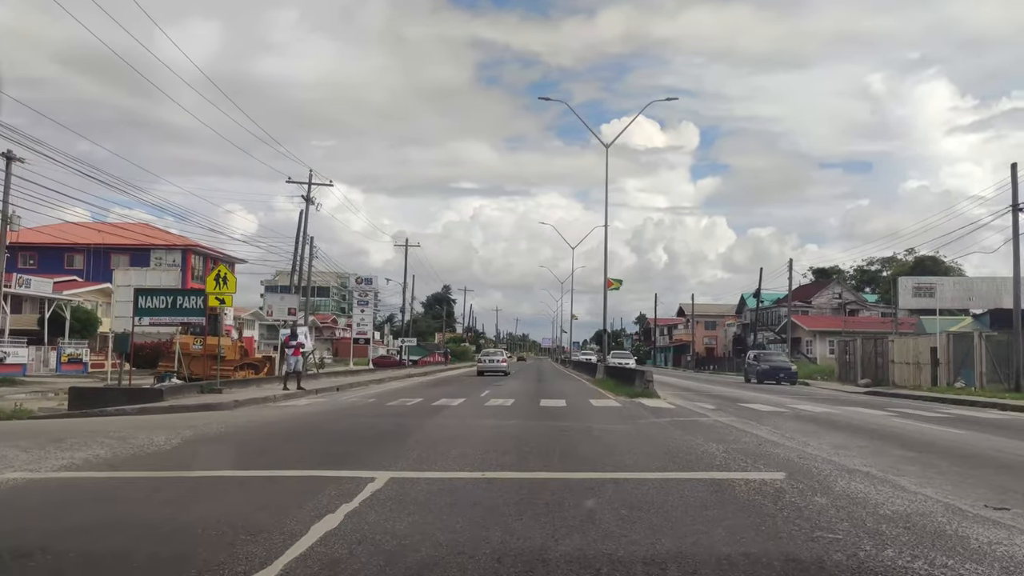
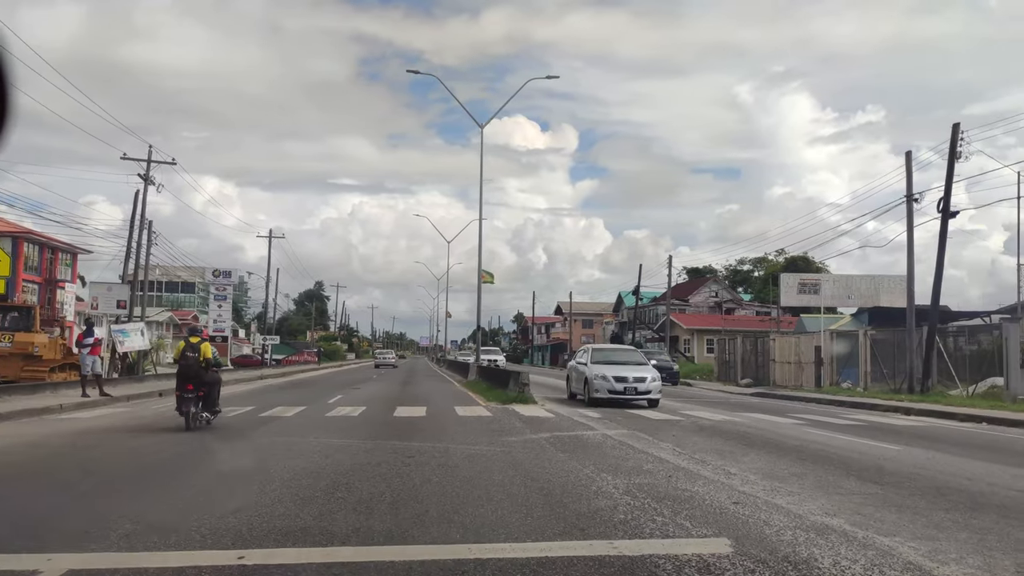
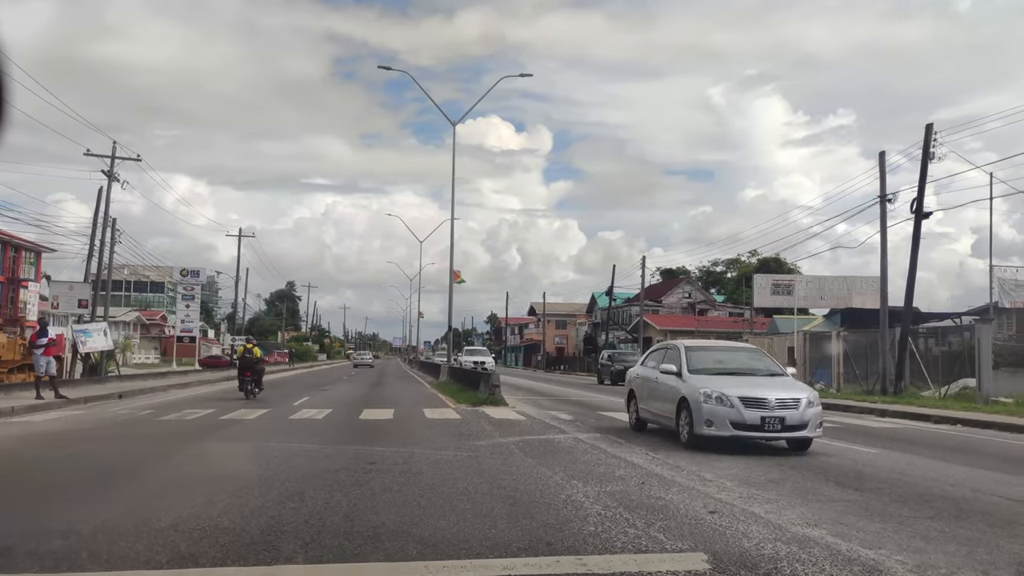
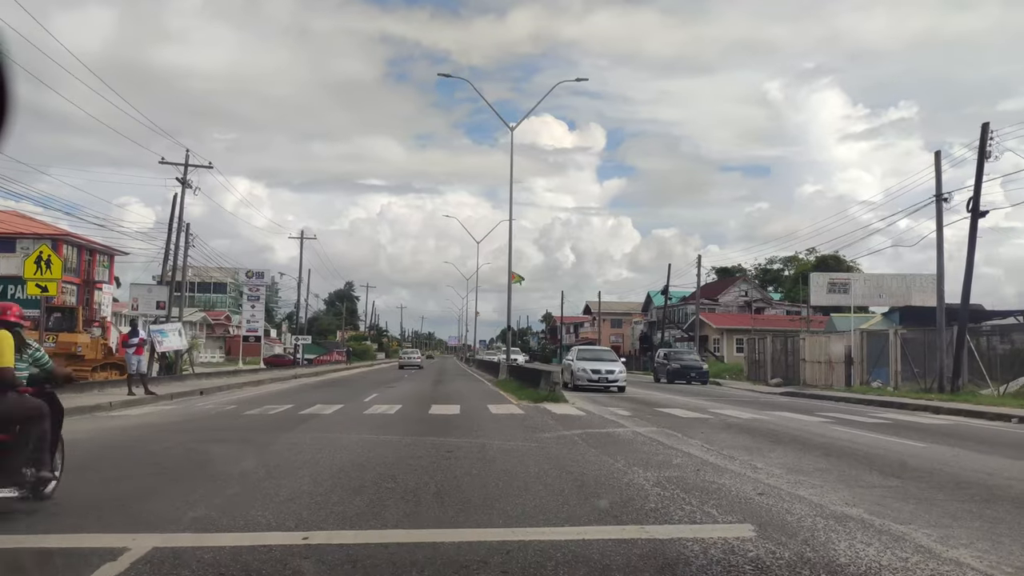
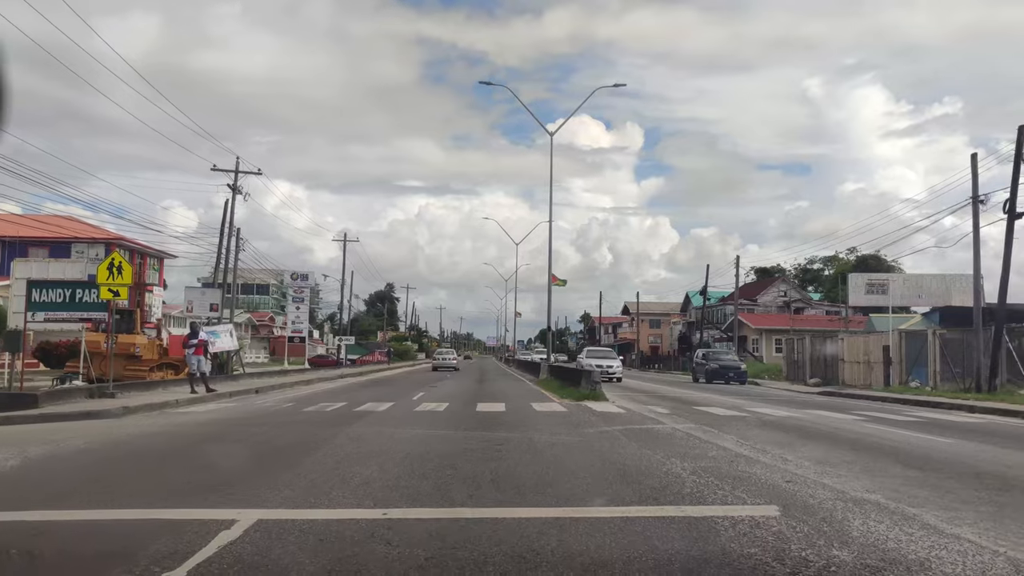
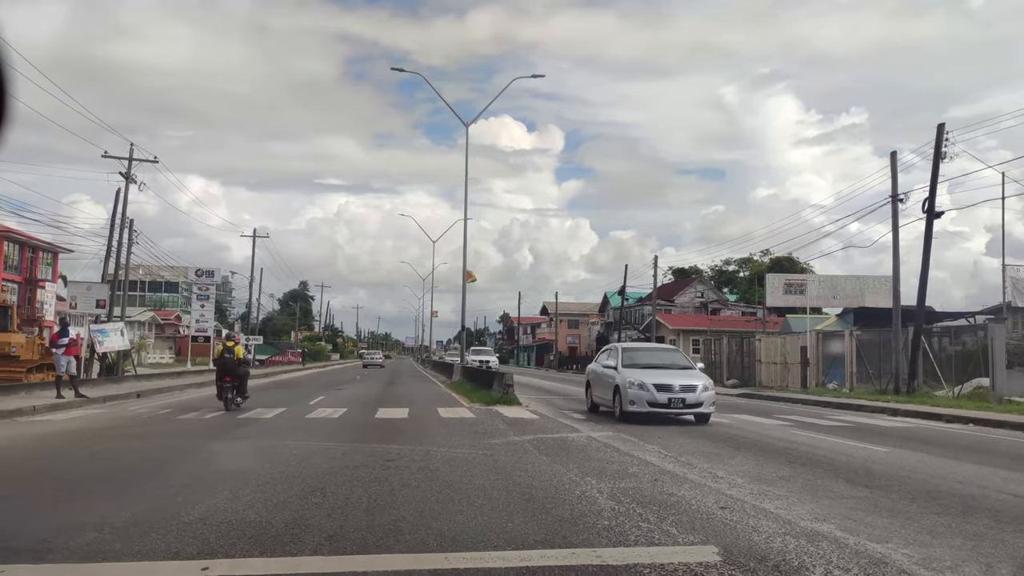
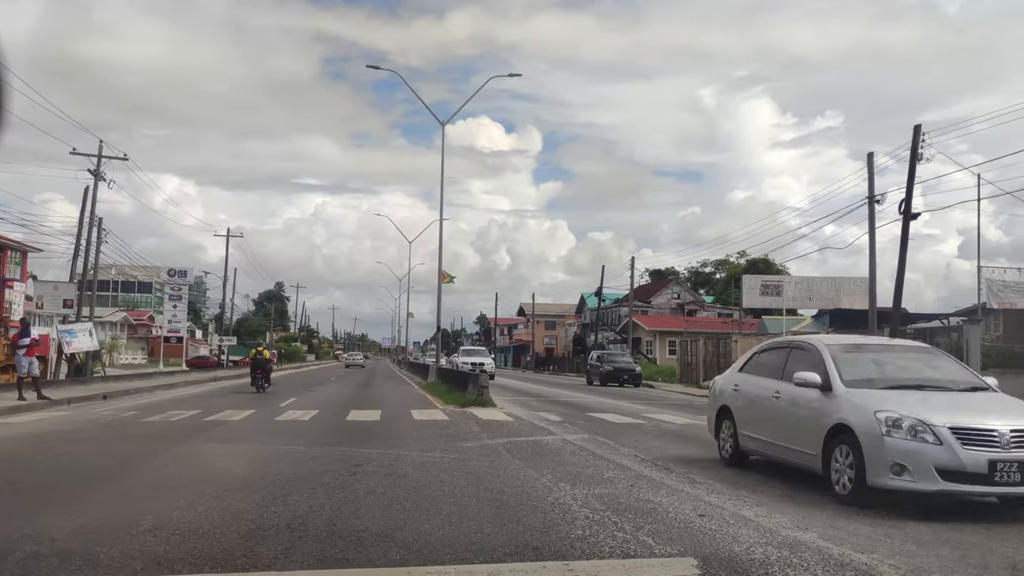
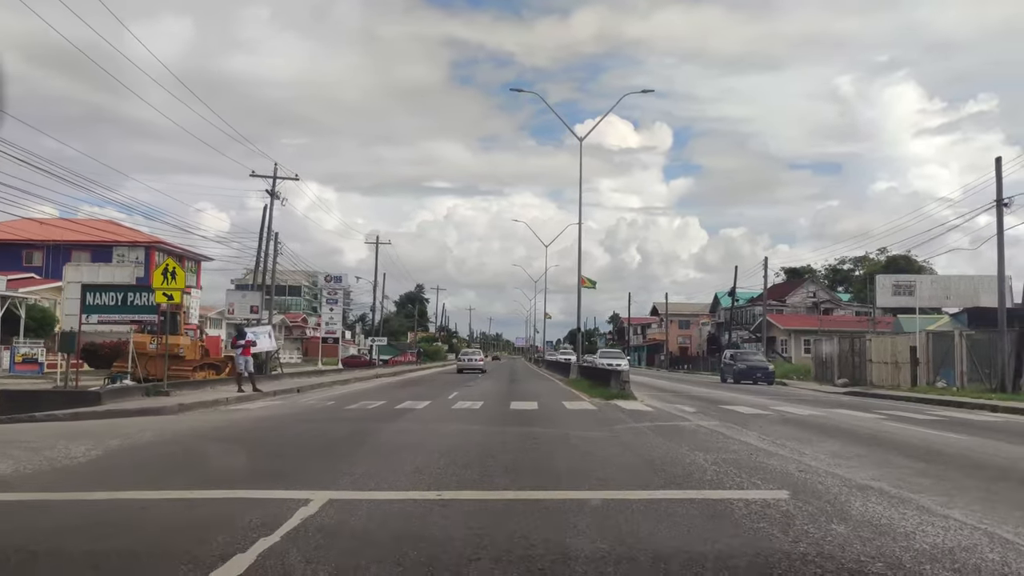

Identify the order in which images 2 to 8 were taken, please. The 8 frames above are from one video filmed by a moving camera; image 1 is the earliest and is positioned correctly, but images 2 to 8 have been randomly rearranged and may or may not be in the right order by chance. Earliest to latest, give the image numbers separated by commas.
8, 5, 4, 2, 6, 3, 7
